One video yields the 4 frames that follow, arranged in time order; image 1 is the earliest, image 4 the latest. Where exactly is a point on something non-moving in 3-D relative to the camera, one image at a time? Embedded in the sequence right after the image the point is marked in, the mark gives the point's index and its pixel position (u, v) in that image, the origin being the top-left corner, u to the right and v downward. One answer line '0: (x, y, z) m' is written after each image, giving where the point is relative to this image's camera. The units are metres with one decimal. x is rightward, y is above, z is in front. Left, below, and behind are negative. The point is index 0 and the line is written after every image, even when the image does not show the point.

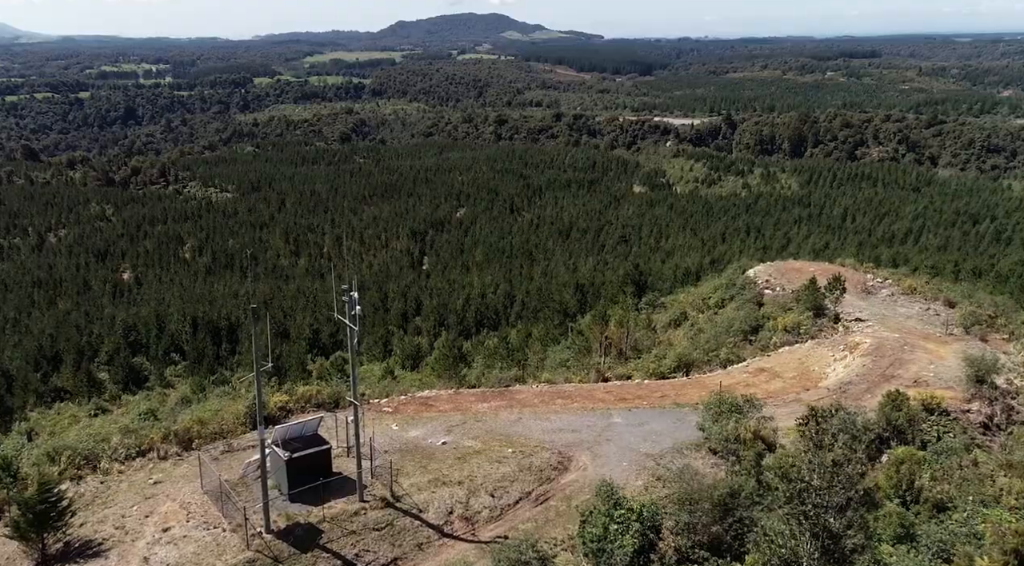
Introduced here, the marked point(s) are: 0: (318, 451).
0: (-4.1, -3.5, +18.5) m
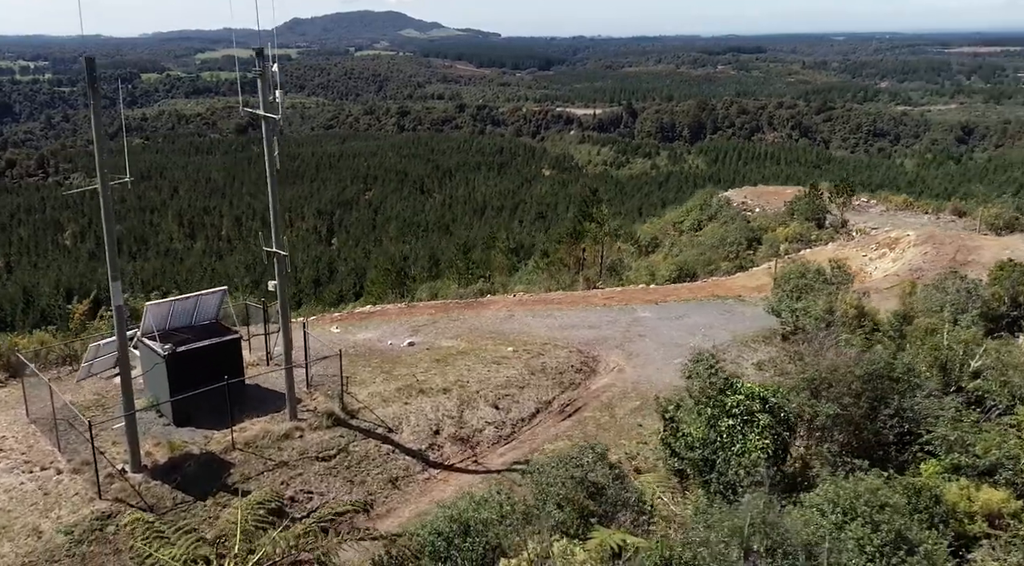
0: (-3.9, -0.8, +11.6) m
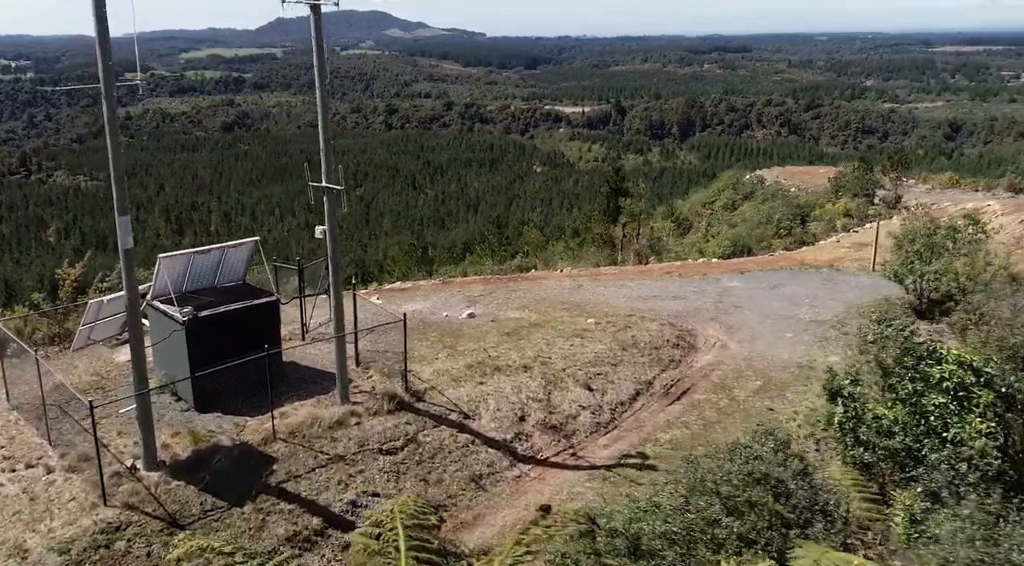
0: (-2.7, -0.2, +9.2) m
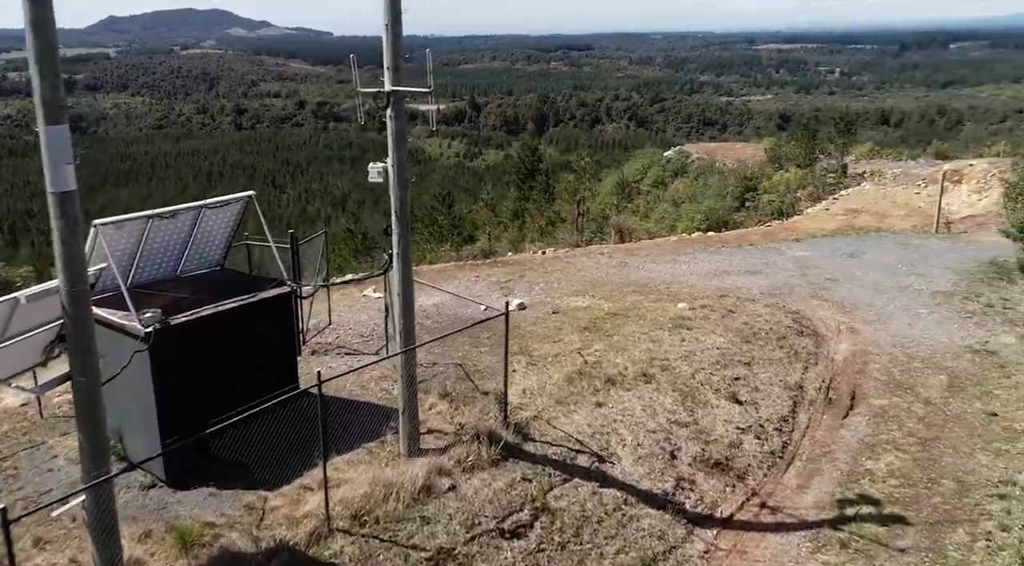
0: (-1.6, -0.1, +5.6) m
